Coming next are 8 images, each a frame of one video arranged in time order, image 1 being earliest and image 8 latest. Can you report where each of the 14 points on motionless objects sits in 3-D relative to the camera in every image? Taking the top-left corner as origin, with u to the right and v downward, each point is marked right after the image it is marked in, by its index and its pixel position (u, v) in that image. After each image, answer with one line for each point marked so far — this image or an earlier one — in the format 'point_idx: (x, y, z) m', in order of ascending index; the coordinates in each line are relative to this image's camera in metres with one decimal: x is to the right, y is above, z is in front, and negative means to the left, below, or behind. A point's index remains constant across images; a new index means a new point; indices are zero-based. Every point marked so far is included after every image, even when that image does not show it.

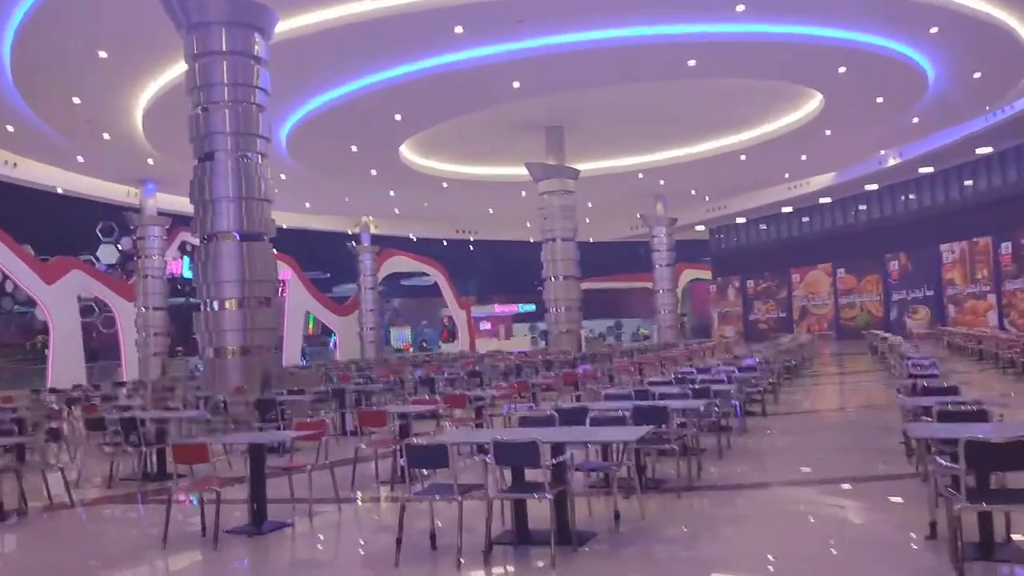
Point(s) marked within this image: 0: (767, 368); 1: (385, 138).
0: (+3.6, -1.1, +12.2) m
1: (-2.8, +3.3, +19.5) m
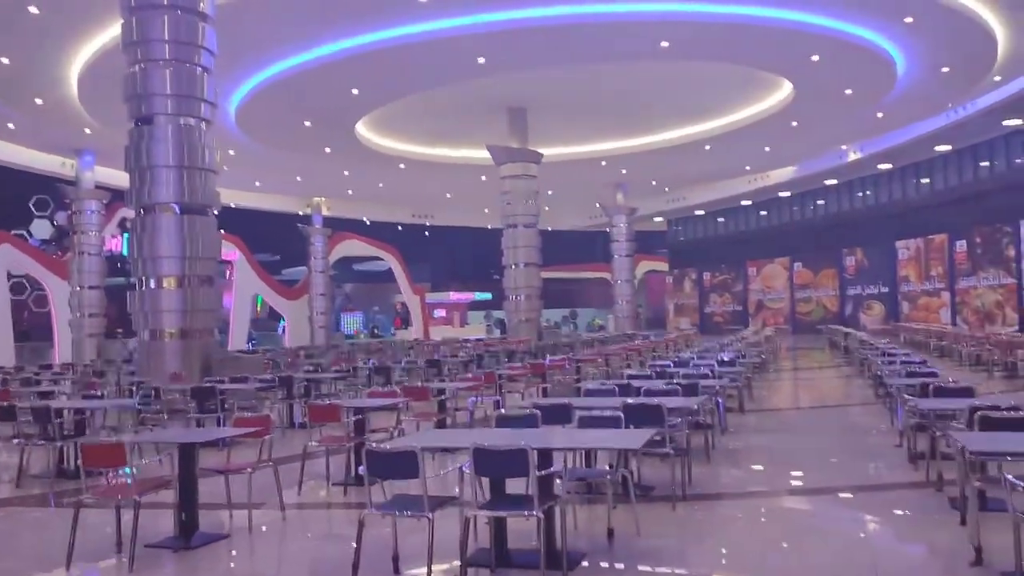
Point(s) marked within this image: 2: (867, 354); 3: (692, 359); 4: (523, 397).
0: (+3.1, -1.0, +11.7) m
1: (-3.6, +3.7, +18.6) m
2: (+6.1, -1.2, +14.8) m
3: (+2.3, -0.9, +11.2) m
4: (+0.1, -1.6, +12.4) m
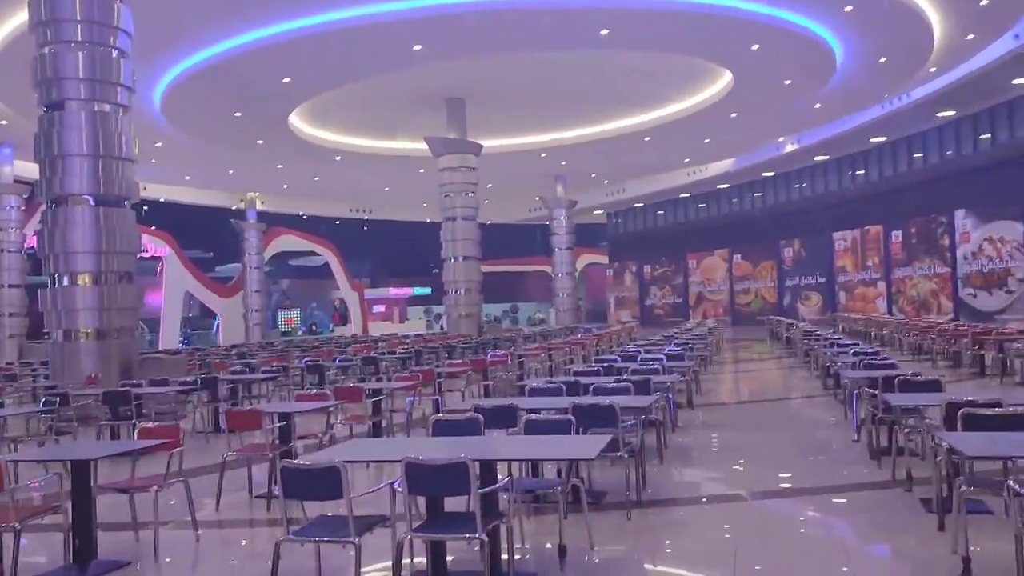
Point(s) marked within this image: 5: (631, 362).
0: (+2.3, -0.9, +11.5) m
1: (-4.9, +3.7, +17.9) m
2: (+5.1, -1.0, +14.8) m
3: (+1.6, -0.8, +10.9) m
4: (-0.7, -1.5, +12.0) m
5: (+1.2, -0.8, +9.1) m
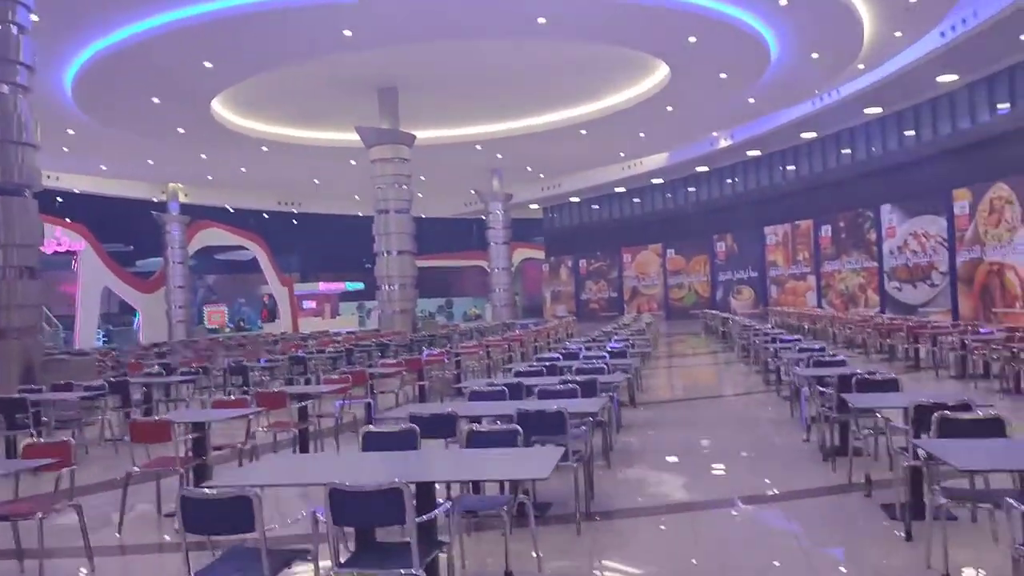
0: (+1.5, -0.8, +11.3) m
1: (-6.2, +3.8, +17.1) m
2: (+4.0, -0.9, +14.8) m
3: (+0.8, -0.7, +10.6) m
4: (-1.5, -1.4, +11.5) m
5: (+0.6, -0.8, +8.9) m
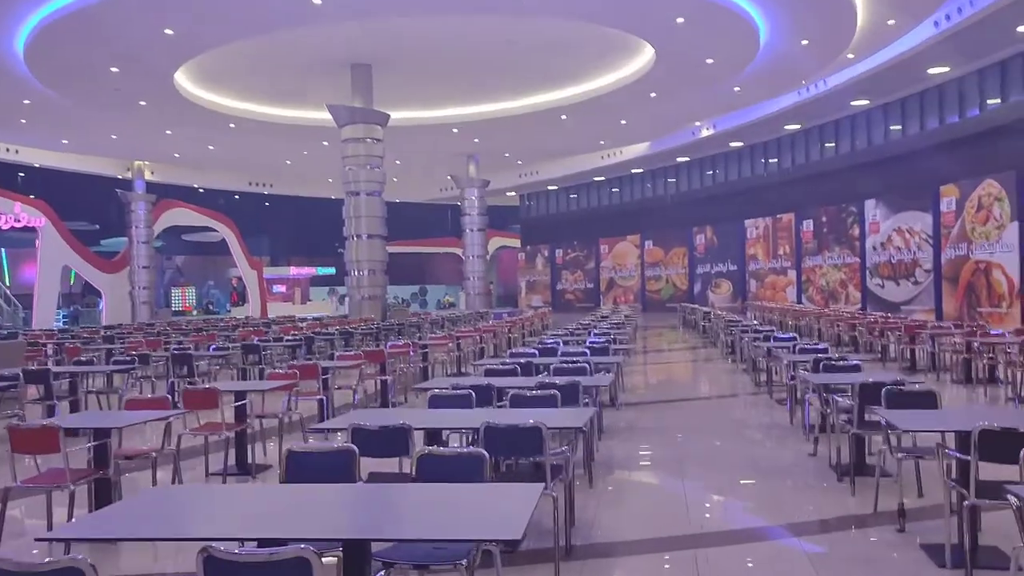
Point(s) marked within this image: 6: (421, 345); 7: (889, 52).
0: (+1.2, -0.7, +10.7) m
1: (-6.5, +4.2, +16.2) m
2: (+3.6, -0.8, +14.2) m
3: (+0.5, -0.6, +10.0) m
4: (-1.9, -1.2, +10.8) m
5: (+0.3, -0.7, +8.2) m
6: (-1.2, -0.7, +11.1) m
7: (+7.7, +4.8, +18.0) m
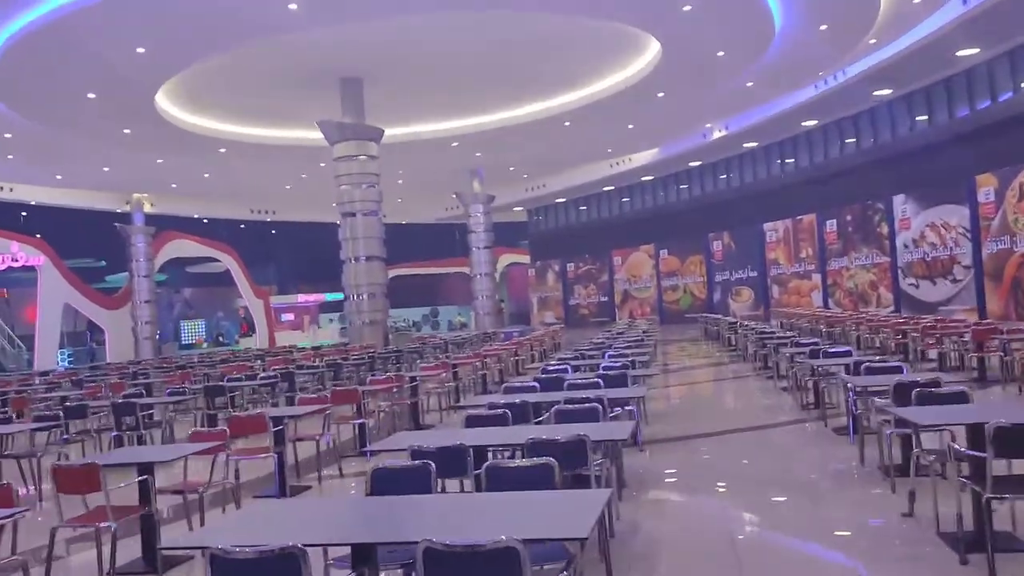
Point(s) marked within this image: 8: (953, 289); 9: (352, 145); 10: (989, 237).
0: (+1.2, -0.8, +9.4) m
1: (-6.6, +3.6, +15.2) m
2: (+3.7, -0.9, +12.9) m
3: (+0.5, -0.8, +8.8) m
4: (-1.8, -1.5, +9.6) m
5: (+0.3, -0.8, +7.0) m
6: (-1.1, -1.0, +9.9) m
7: (+7.6, +4.8, +16.8) m
8: (+10.0, 0.0, +20.0) m
9: (-3.2, +2.9, +17.9) m
10: (+9.9, +1.1, +18.4) m
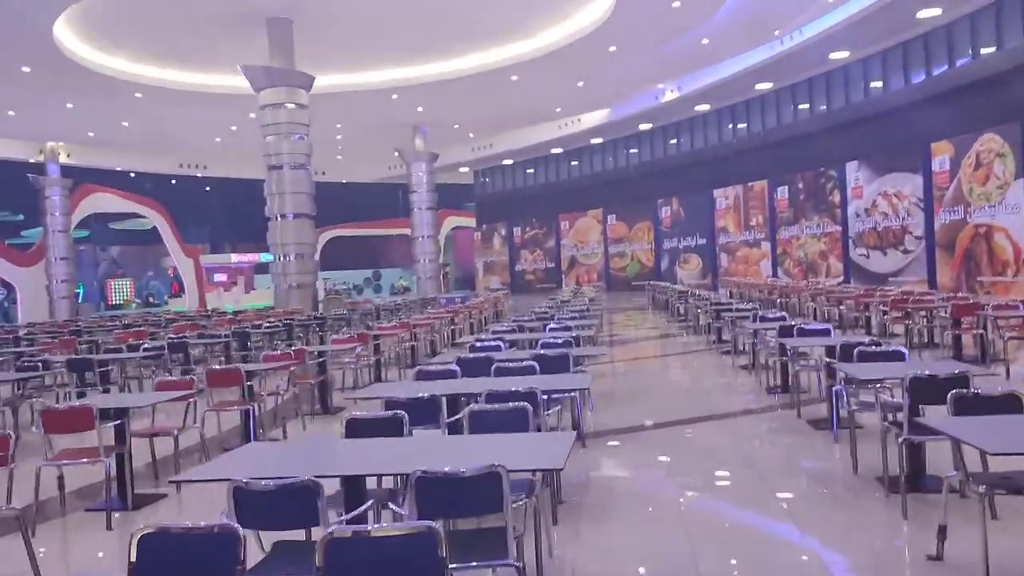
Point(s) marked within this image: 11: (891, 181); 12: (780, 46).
0: (+0.6, -0.5, +8.4) m
1: (-7.5, +4.2, +13.5) m
2: (+2.8, -0.5, +12.1) m
3: (-0.1, -0.5, +7.7) m
4: (-2.5, -1.1, +8.5) m
5: (-0.2, -0.5, +5.9) m
6: (-1.8, -0.6, +8.8) m
7: (+6.6, +5.4, +15.9) m
8: (+8.7, +0.6, +19.4) m
9: (-4.4, +3.7, +16.4) m
10: (+8.7, +1.6, +17.8) m
11: (+8.5, +2.4, +19.8) m
12: (+5.9, +5.3, +19.4) m
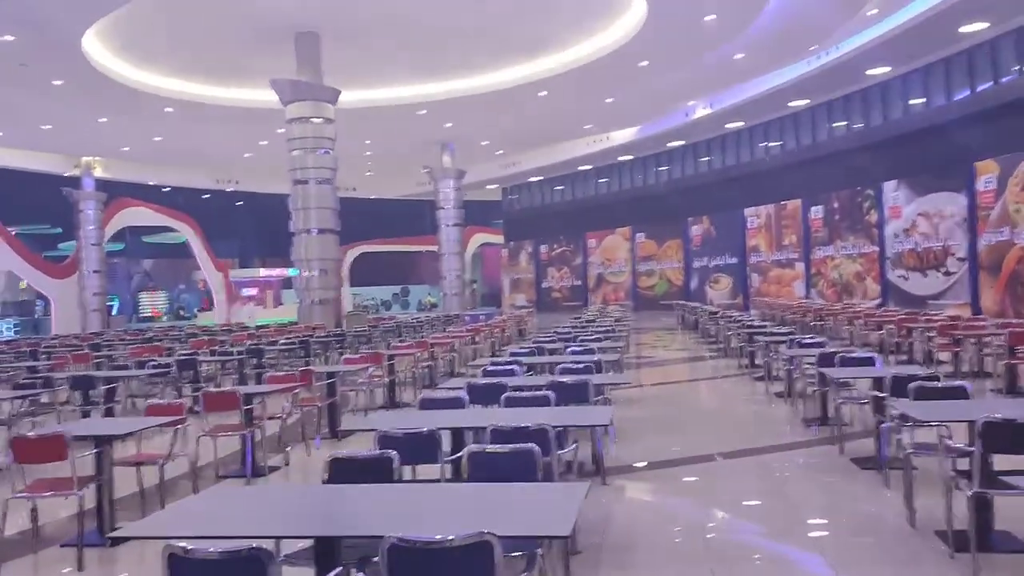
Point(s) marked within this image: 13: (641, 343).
0: (+0.8, -0.7, +8.1) m
1: (-7.1, +4.1, +13.5) m
2: (+3.1, -0.7, +11.6) m
3: (+0.1, -0.6, +7.4) m
4: (-2.3, -1.3, +8.2) m
5: (-0.1, -0.7, +5.6) m
6: (-1.6, -0.7, +8.5) m
7: (+7.1, +5.0, +15.4) m
8: (+9.2, +0.1, +18.8) m
9: (-3.8, +3.4, +16.3) m
10: (+9.3, +1.2, +17.2) m
11: (+9.2, +1.9, +19.2) m
12: (+6.5, +4.9, +18.9) m
13: (+2.9, -1.2, +19.3) m
